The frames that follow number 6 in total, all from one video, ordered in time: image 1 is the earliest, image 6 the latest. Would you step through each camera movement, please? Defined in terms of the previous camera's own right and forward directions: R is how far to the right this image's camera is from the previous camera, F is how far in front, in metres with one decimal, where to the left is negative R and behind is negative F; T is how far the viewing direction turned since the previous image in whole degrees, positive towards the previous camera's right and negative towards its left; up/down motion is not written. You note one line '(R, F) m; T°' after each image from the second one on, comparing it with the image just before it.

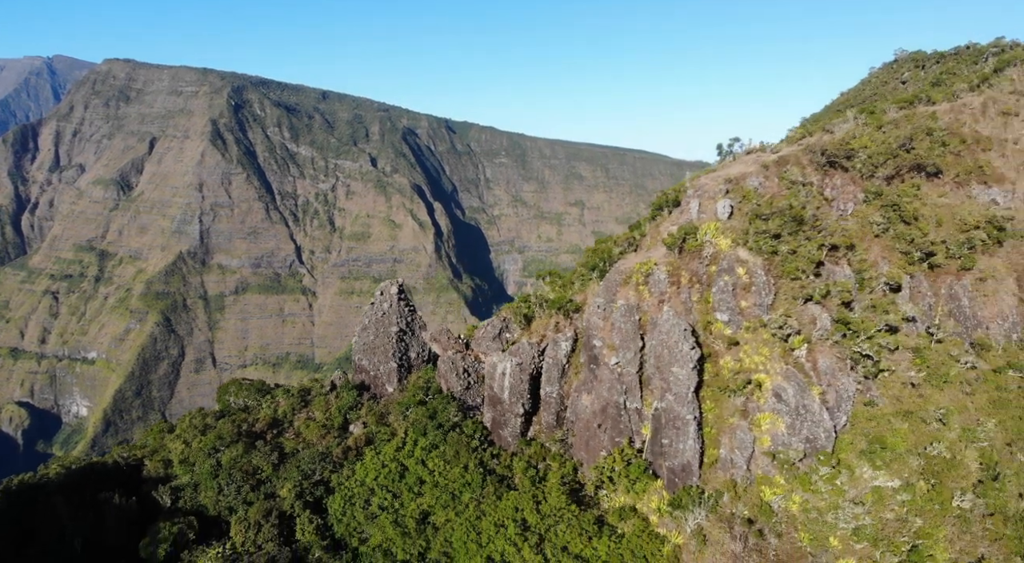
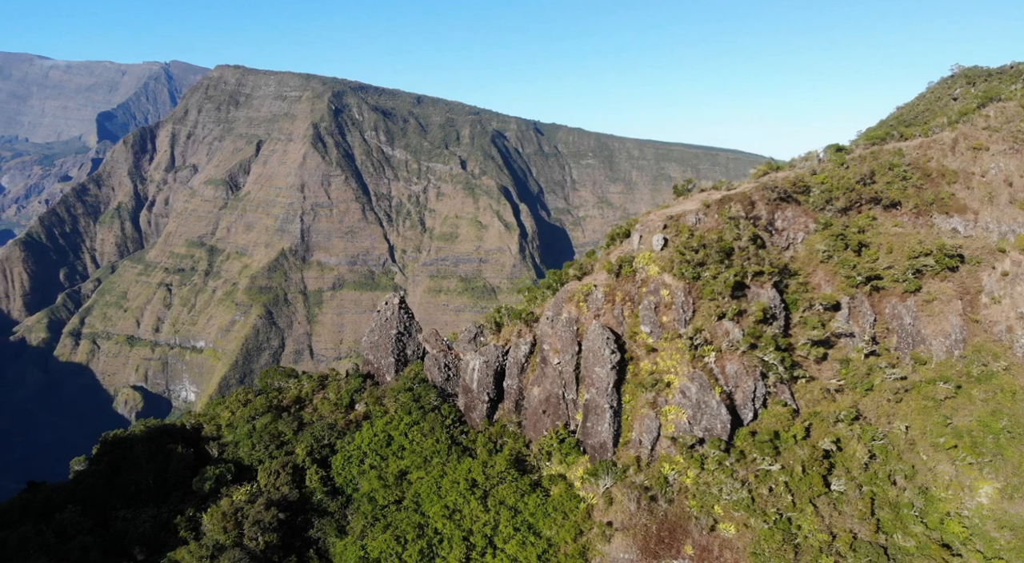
(+6.9, -9.0) m; -7°
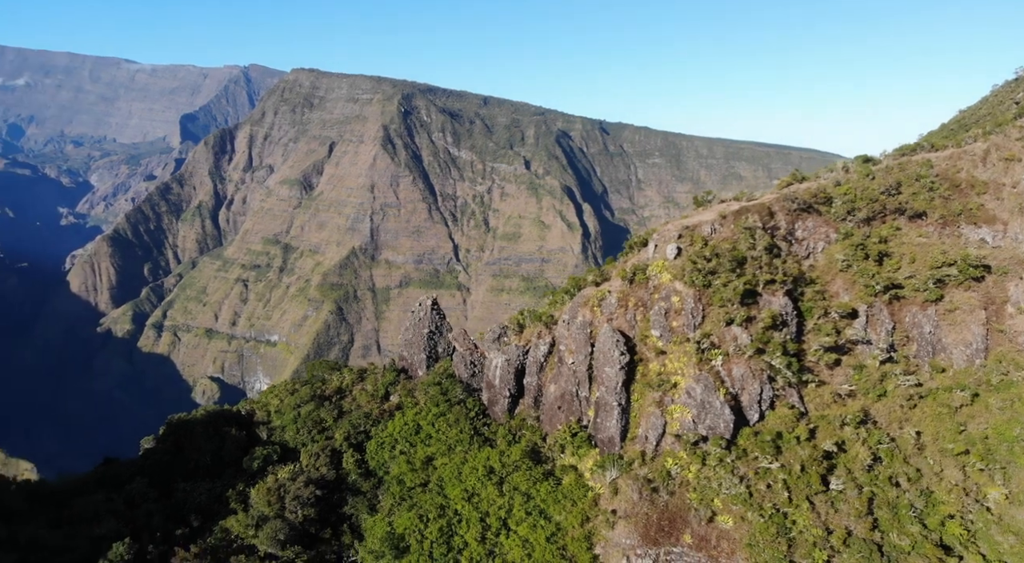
(+2.7, -3.5) m; -5°
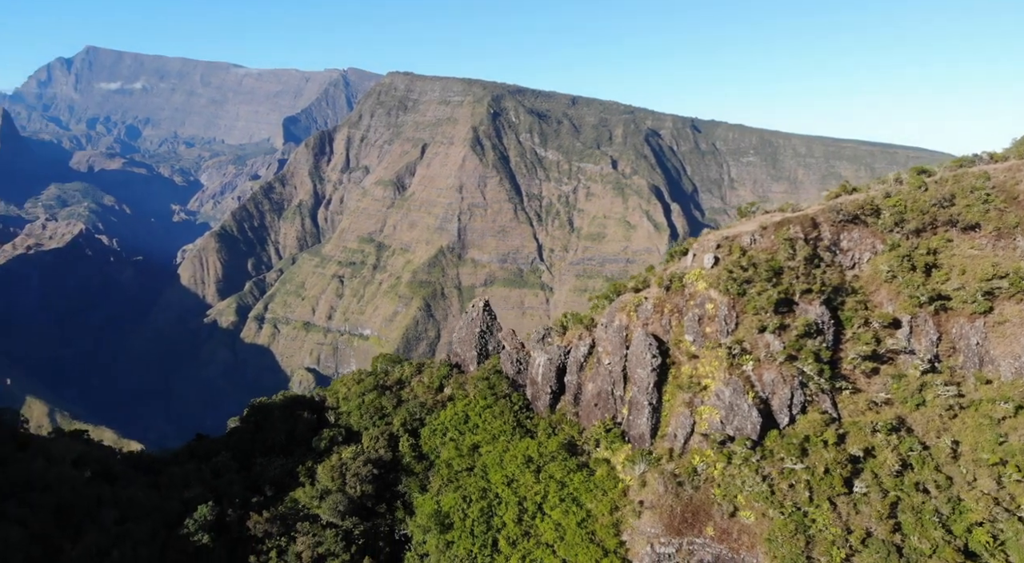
(+2.9, -3.8) m; -7°
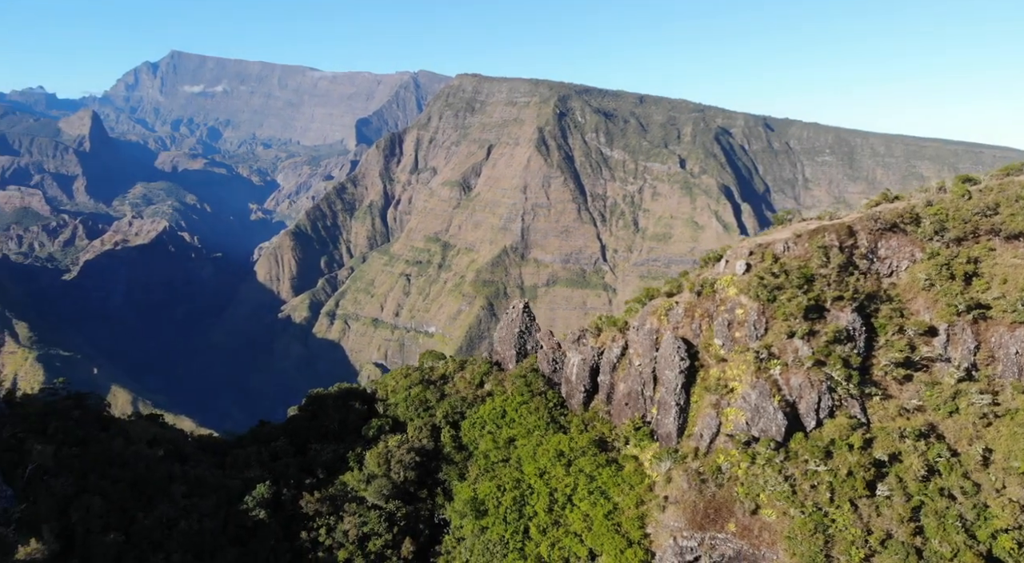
(+1.9, -2.8) m; -5°
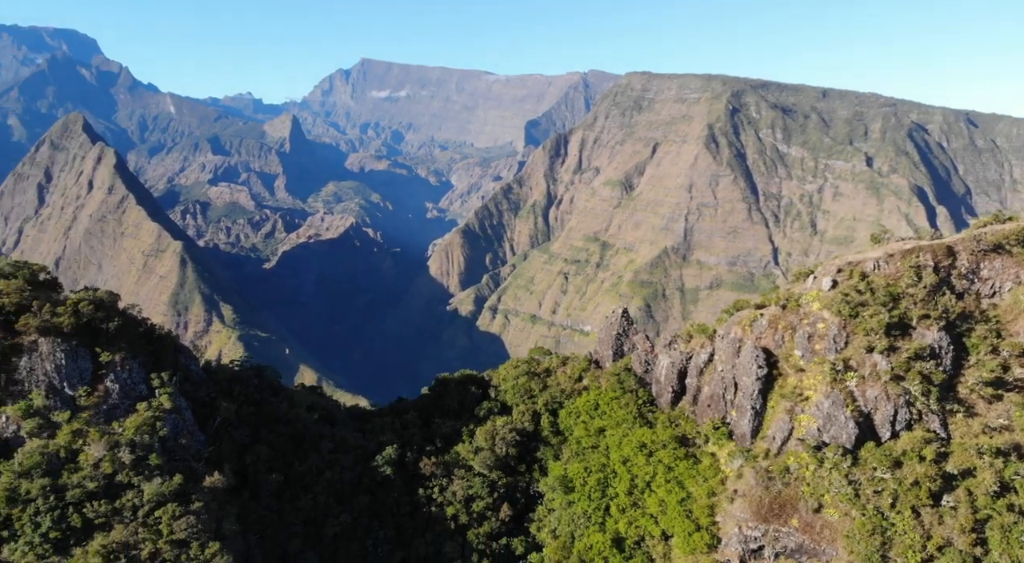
(+5.2, -6.9) m; -13°
